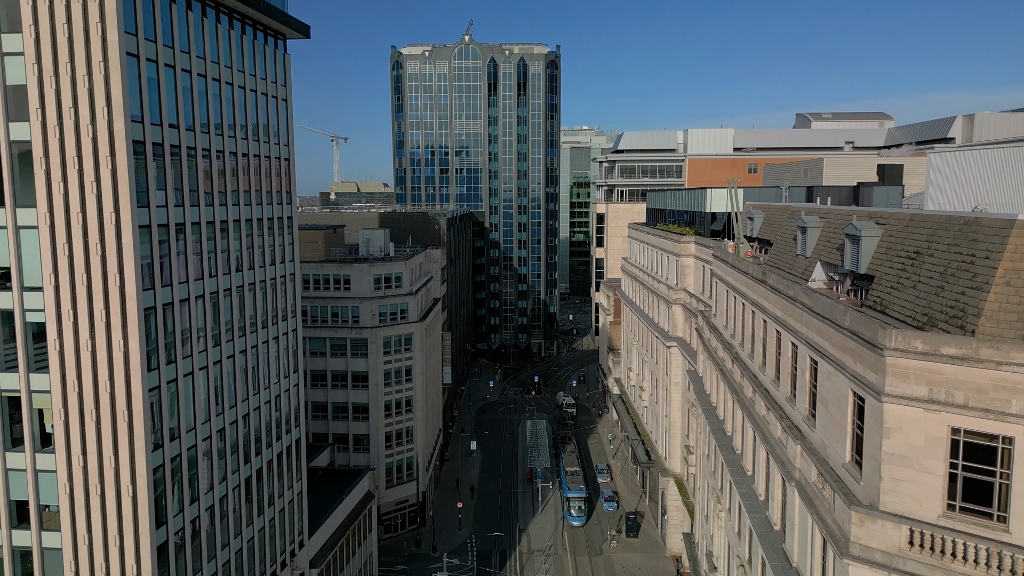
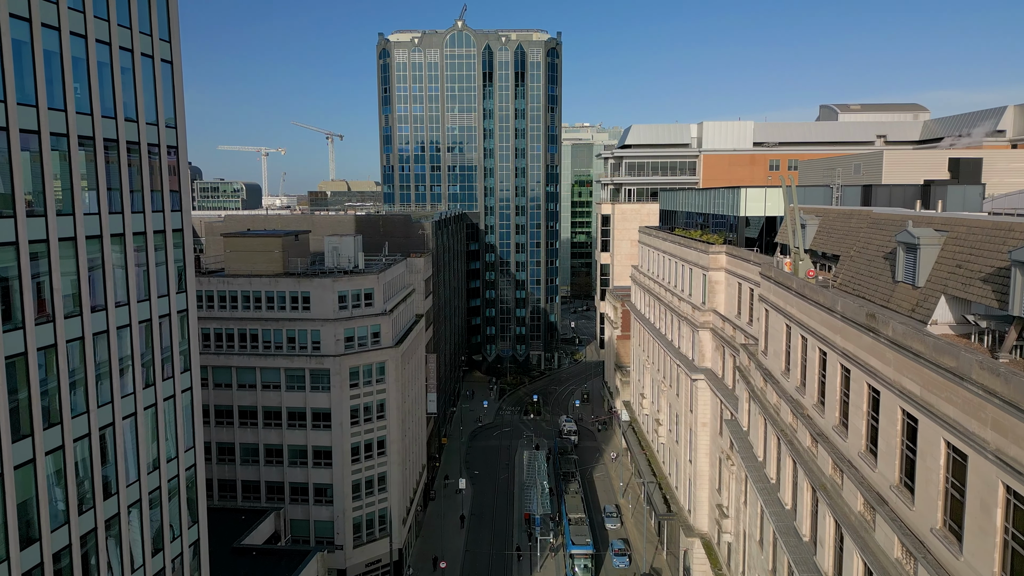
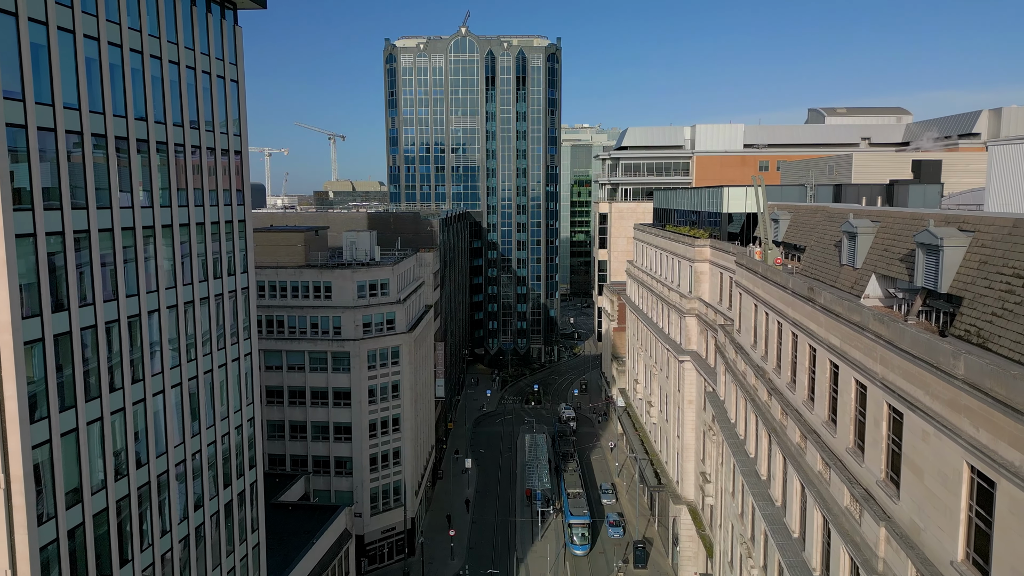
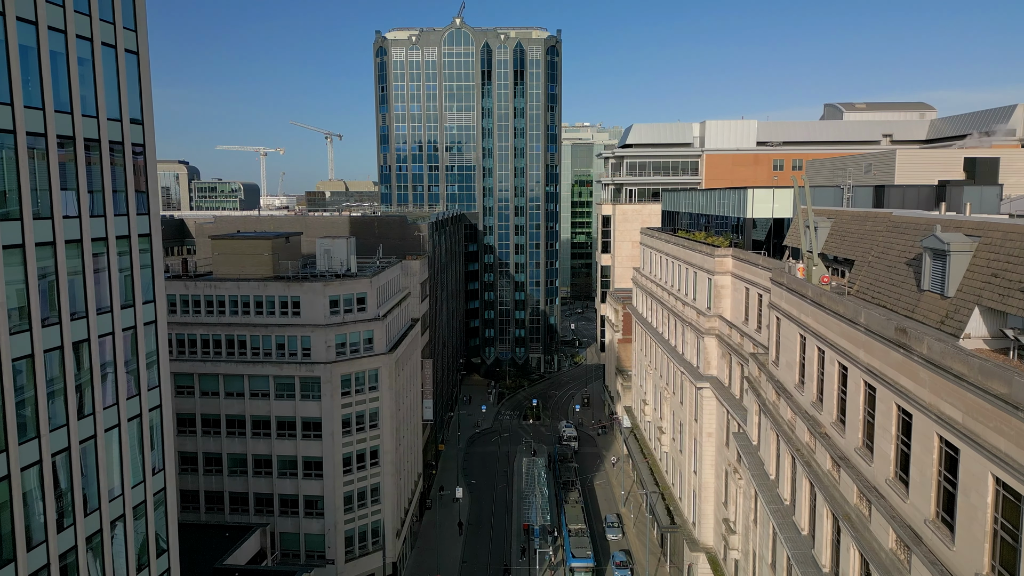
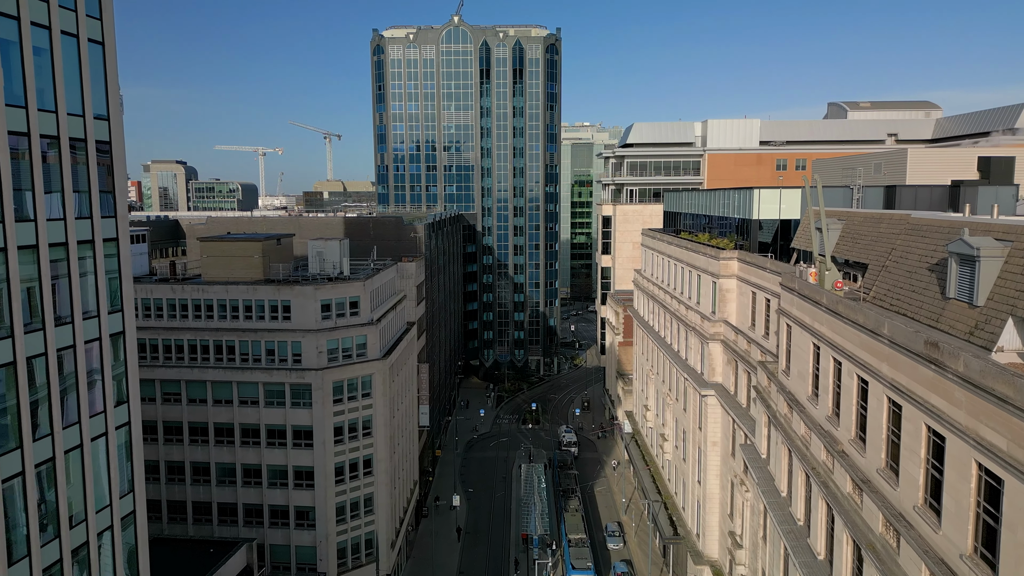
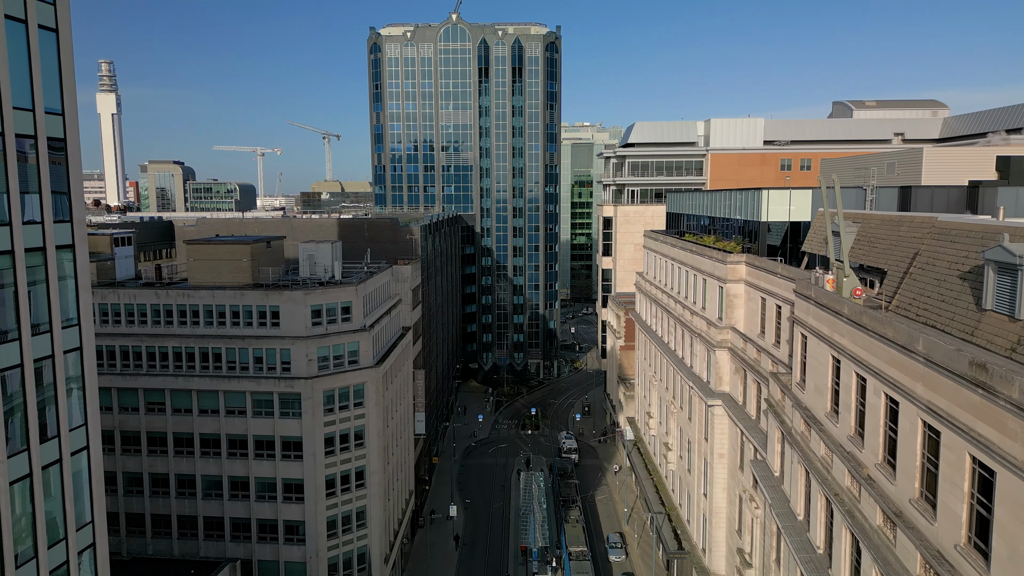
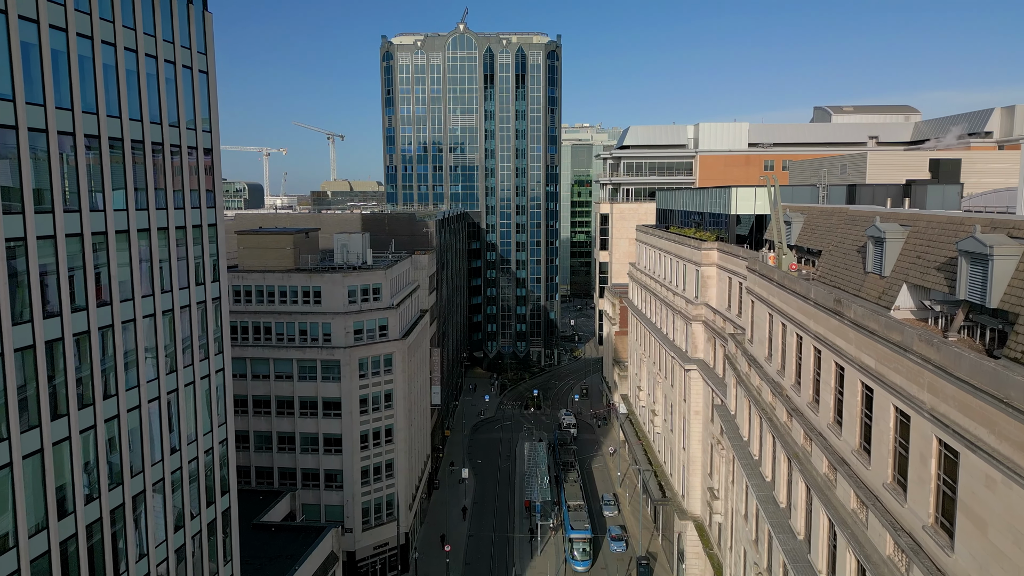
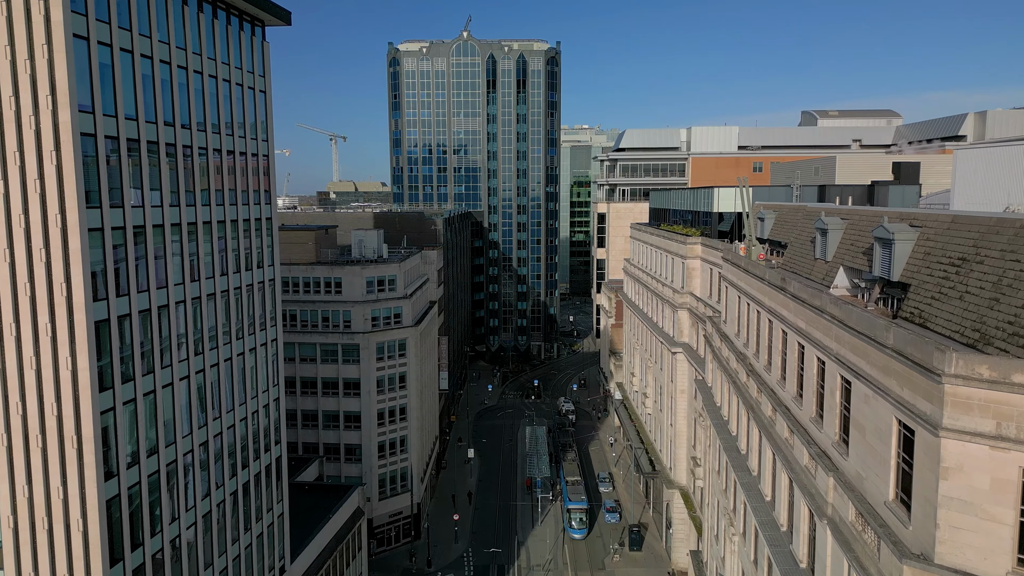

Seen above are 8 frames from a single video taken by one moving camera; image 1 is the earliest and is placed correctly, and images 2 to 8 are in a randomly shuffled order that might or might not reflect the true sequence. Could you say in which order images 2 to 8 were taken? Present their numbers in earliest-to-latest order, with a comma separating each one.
8, 3, 7, 2, 4, 5, 6
